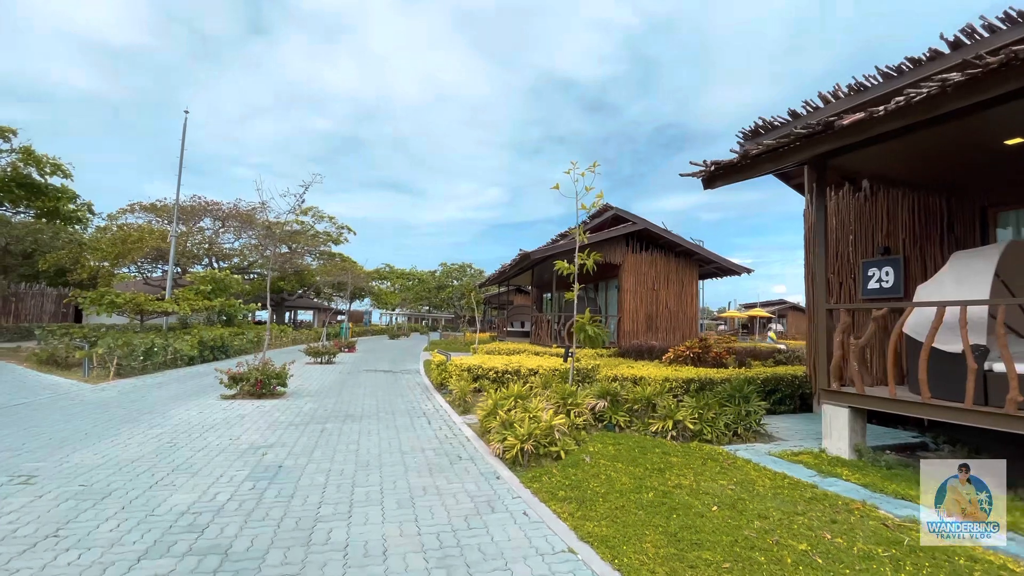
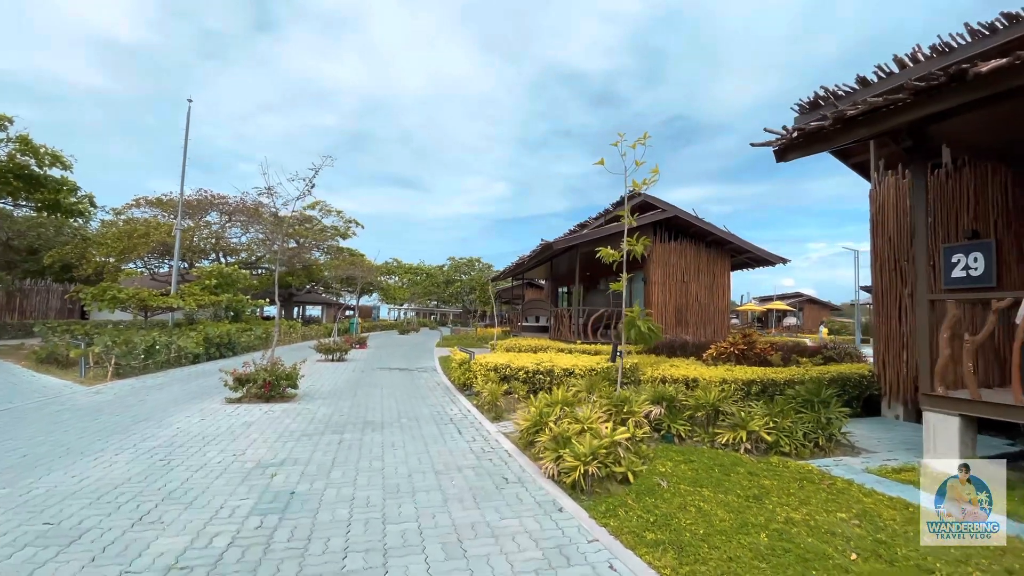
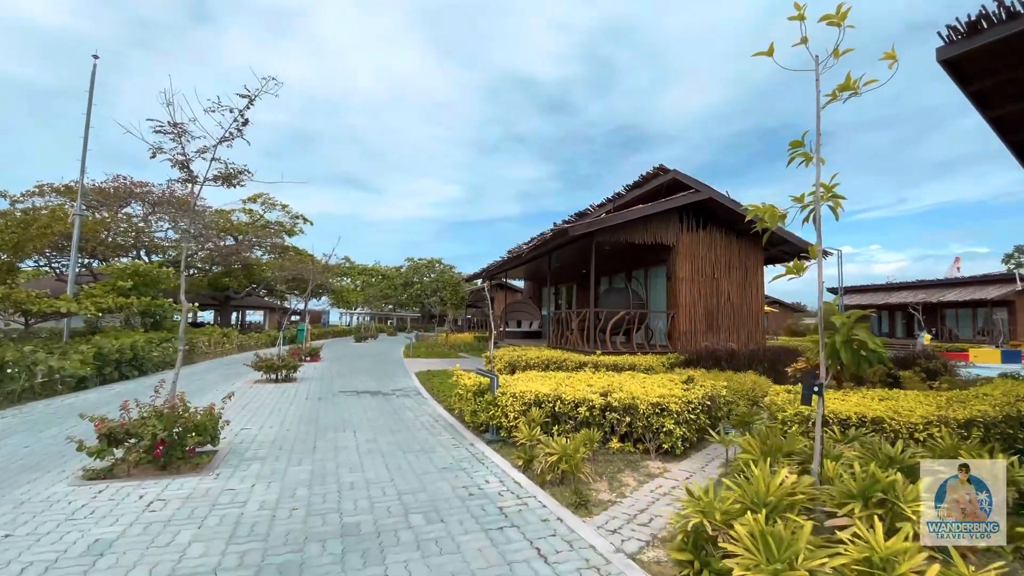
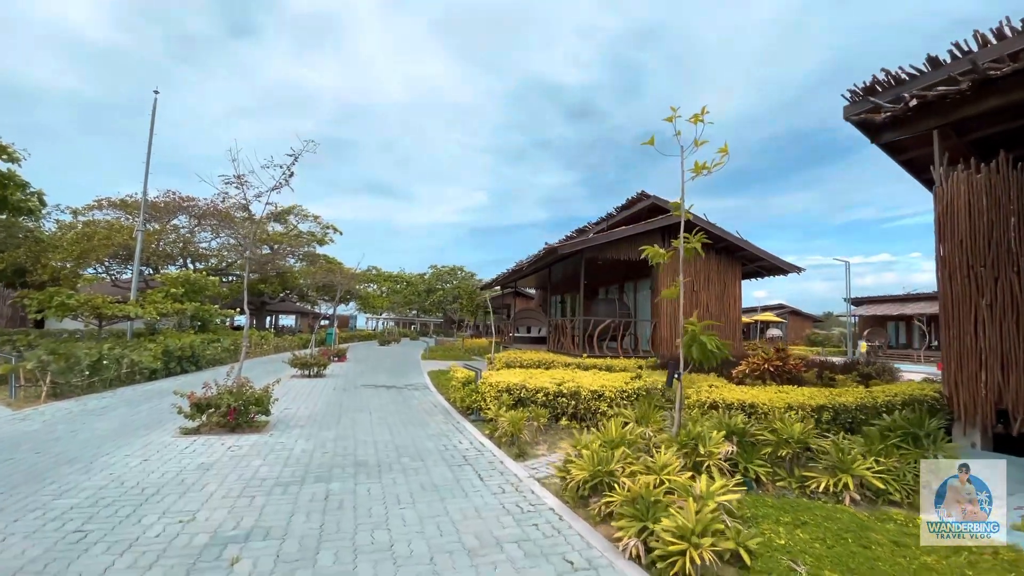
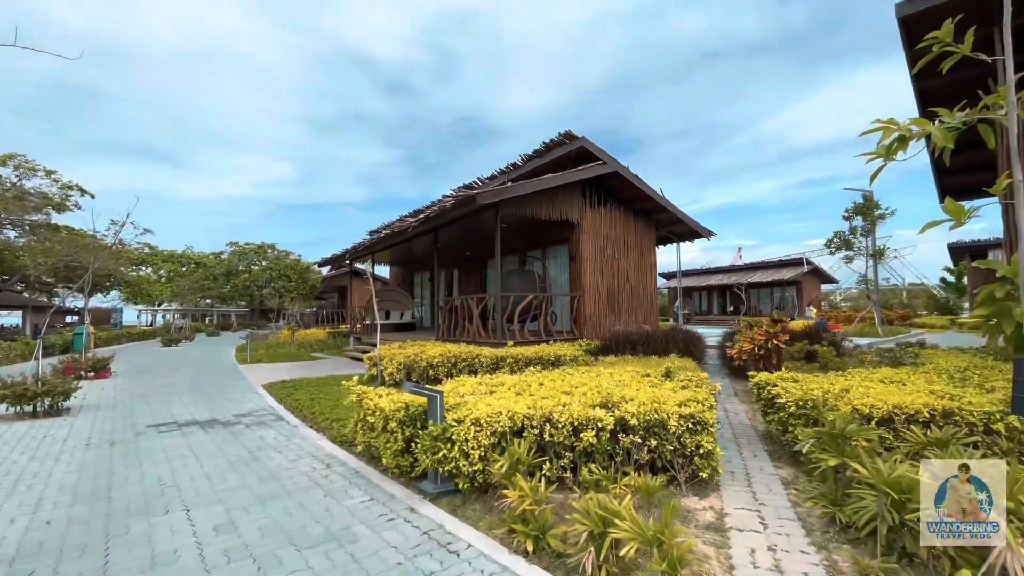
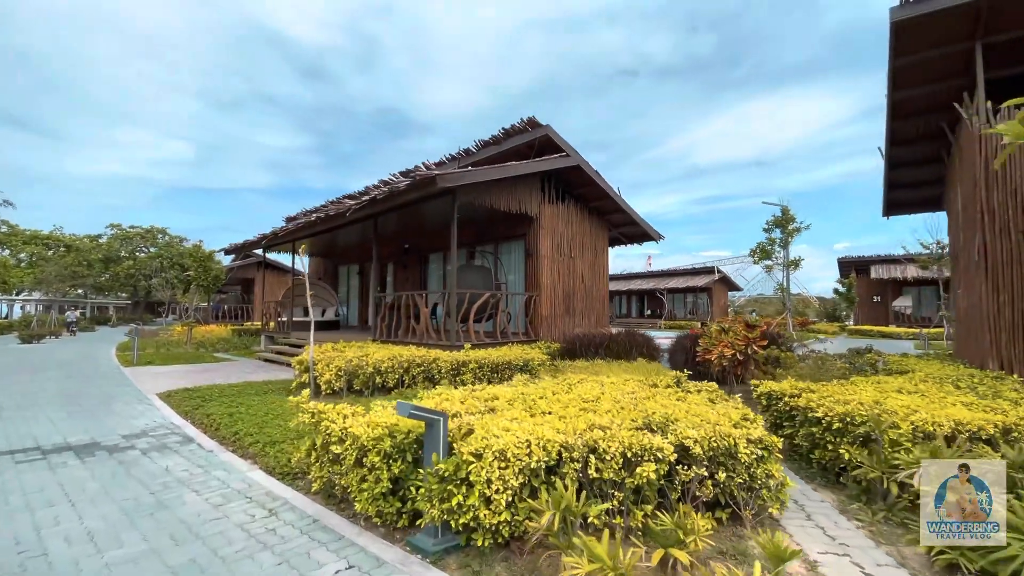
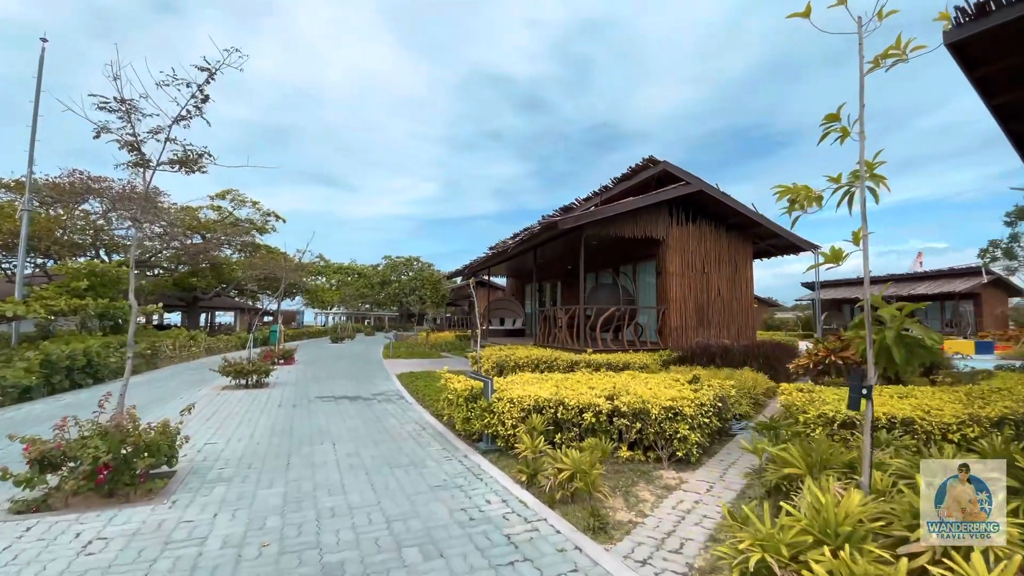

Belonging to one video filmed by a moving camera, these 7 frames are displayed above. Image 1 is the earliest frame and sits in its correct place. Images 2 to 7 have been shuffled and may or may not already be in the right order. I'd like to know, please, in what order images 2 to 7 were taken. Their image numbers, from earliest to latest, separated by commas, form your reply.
2, 4, 3, 7, 5, 6
